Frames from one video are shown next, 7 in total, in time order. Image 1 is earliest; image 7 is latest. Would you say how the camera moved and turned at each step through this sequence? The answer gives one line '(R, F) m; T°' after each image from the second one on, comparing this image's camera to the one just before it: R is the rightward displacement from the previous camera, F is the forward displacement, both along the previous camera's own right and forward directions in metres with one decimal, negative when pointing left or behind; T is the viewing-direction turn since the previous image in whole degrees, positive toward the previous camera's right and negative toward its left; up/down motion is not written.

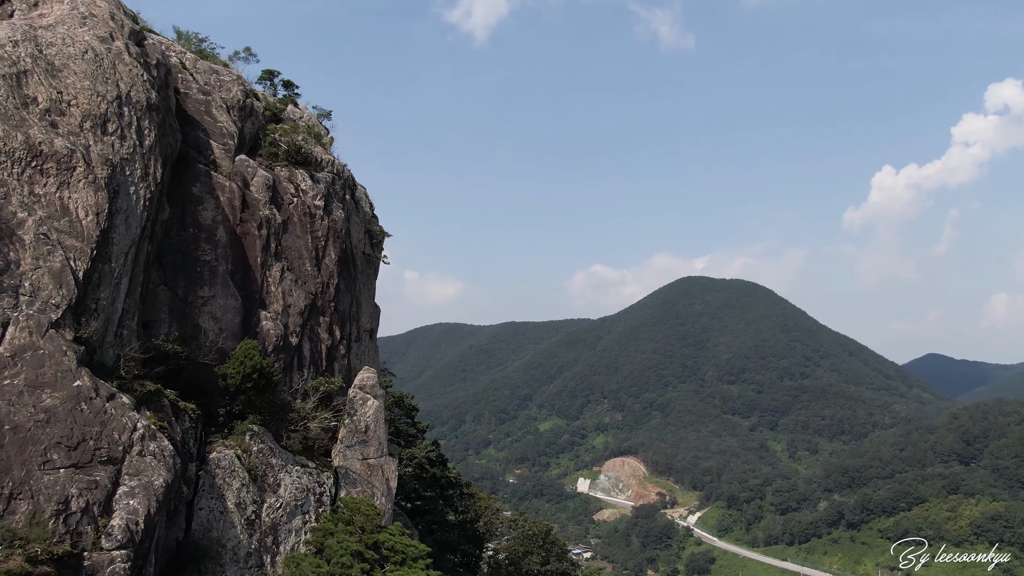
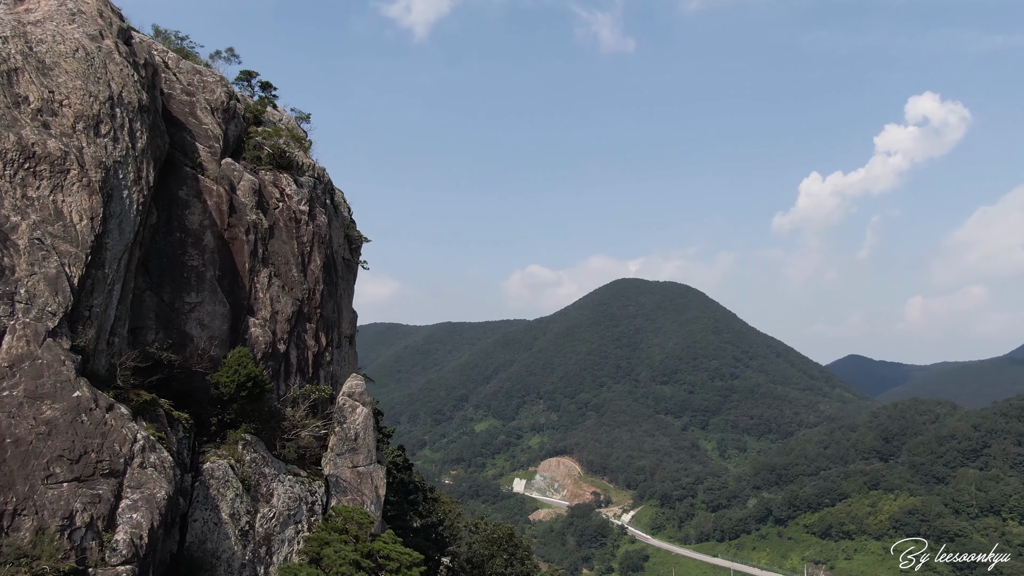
(-1.9, -0.2) m; +5°
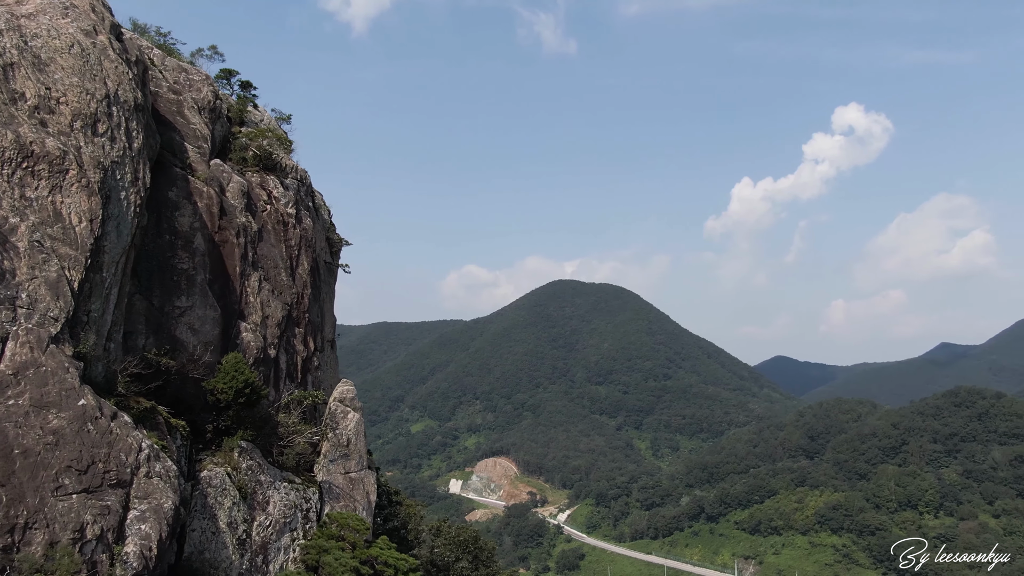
(-2.0, -0.2) m; +5°
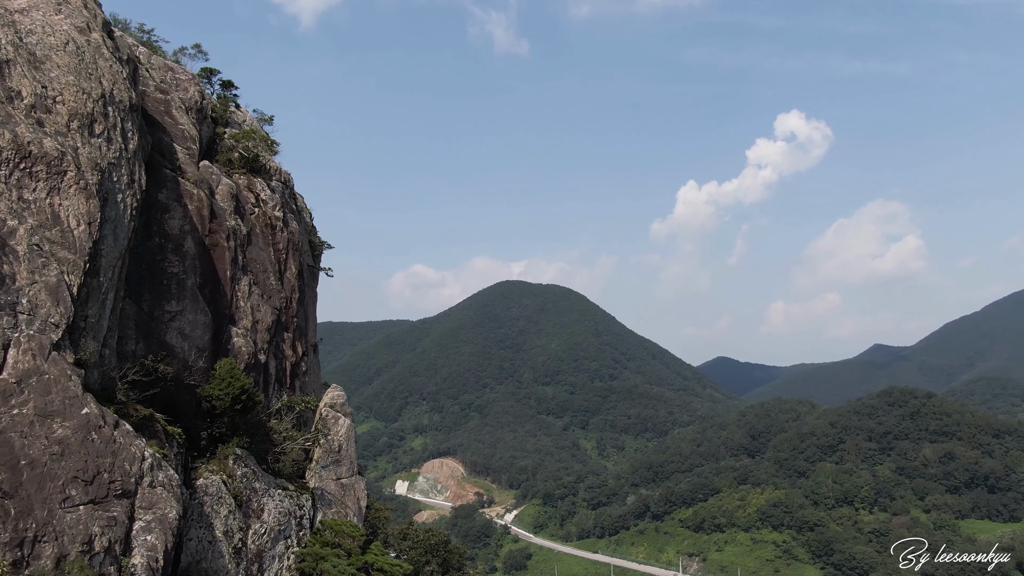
(-1.6, -0.2) m; +4°
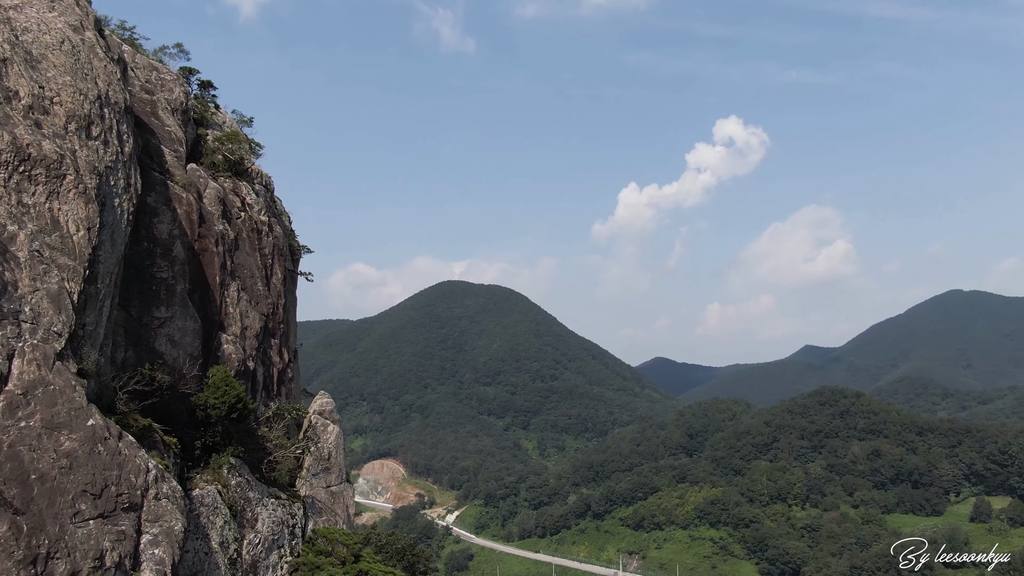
(-1.7, -0.2) m; +4°
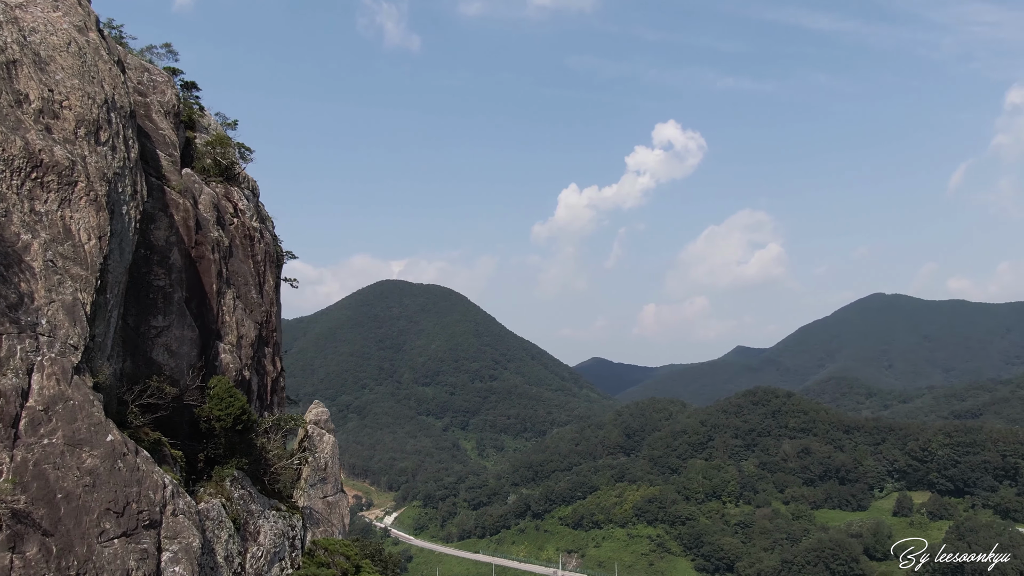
(-2.1, -0.2) m; +5°
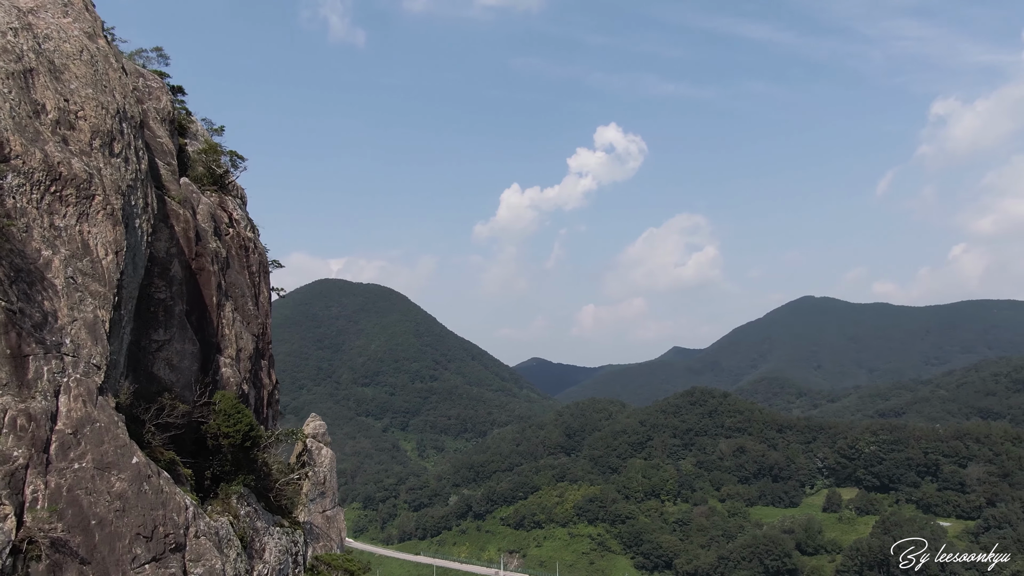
(-2.1, -0.2) m; +4°
